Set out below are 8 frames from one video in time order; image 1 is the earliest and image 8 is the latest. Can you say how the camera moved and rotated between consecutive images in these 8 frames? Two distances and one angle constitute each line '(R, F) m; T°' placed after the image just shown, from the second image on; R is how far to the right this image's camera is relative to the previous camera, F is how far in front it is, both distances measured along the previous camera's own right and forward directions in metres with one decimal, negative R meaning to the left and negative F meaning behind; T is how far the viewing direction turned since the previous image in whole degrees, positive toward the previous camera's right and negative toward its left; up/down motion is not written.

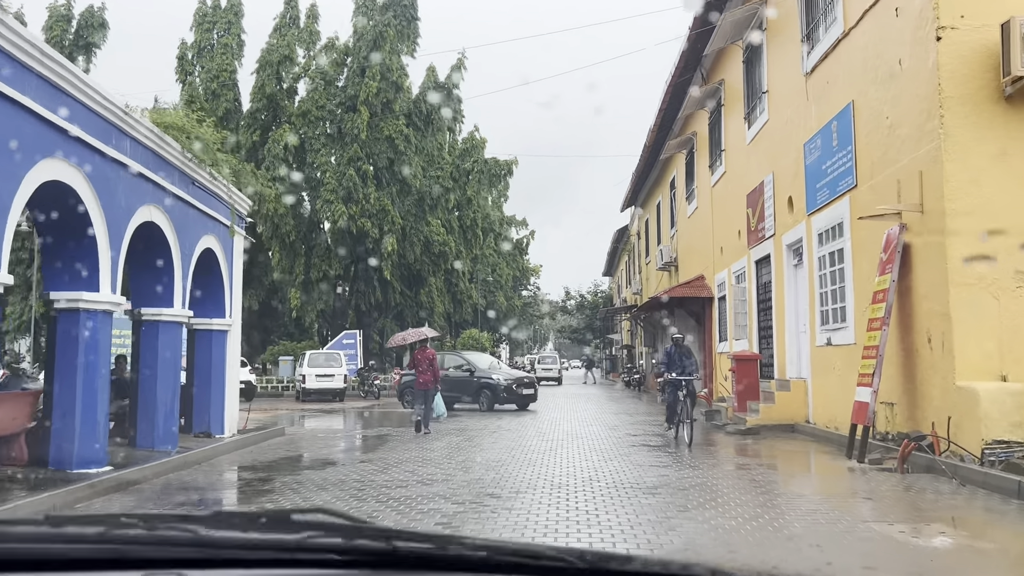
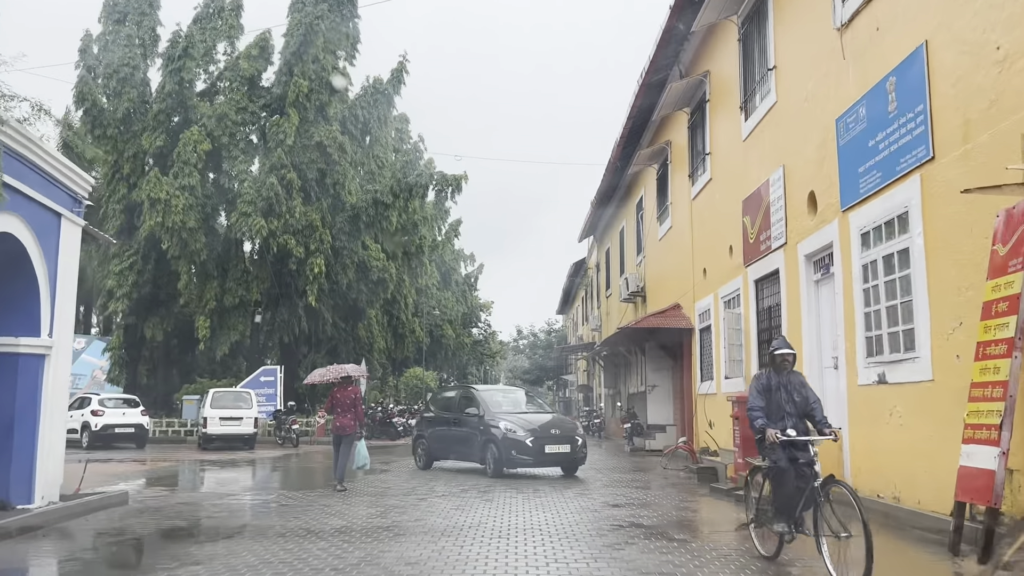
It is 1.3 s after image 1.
(+0.1, +3.3) m; +3°
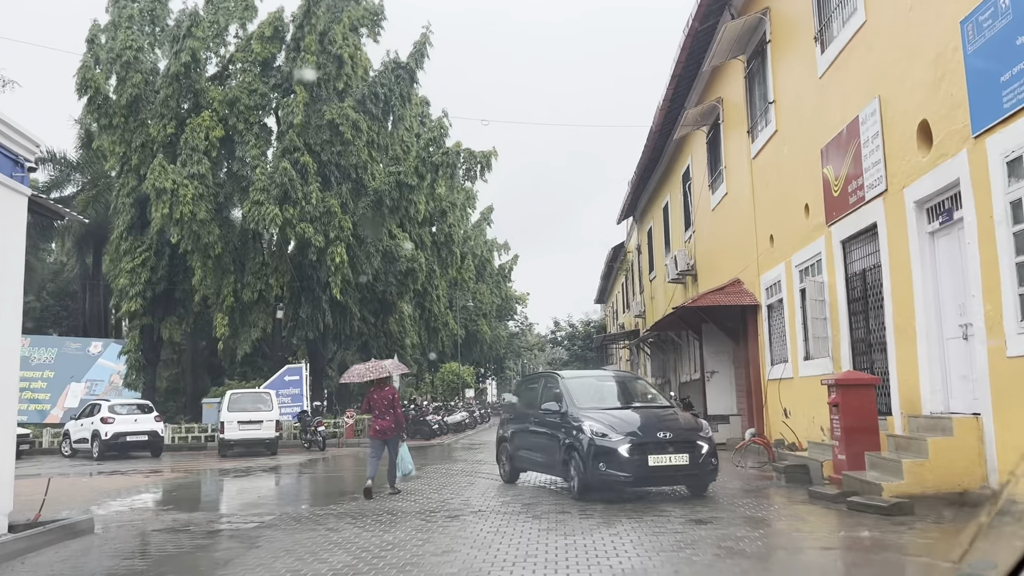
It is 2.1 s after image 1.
(-0.1, +1.9) m; -2°
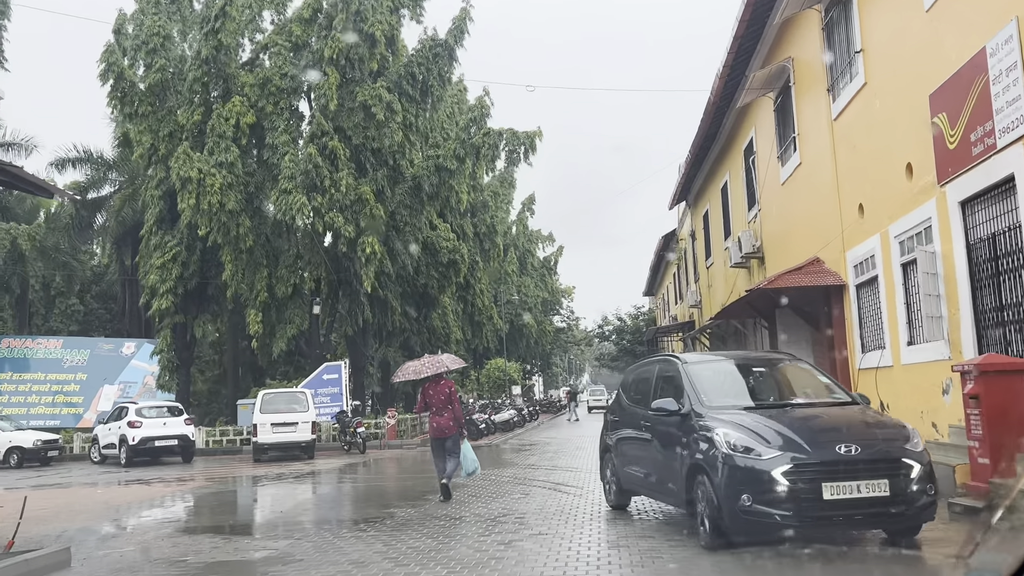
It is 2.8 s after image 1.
(-0.2, +1.5) m; -3°
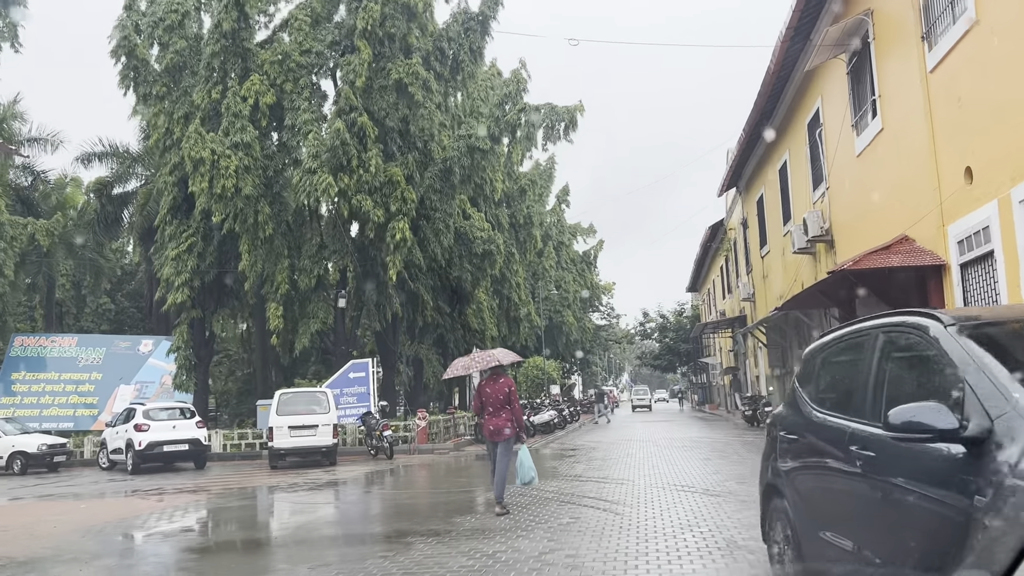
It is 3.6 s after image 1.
(-0.1, +1.8) m; -3°
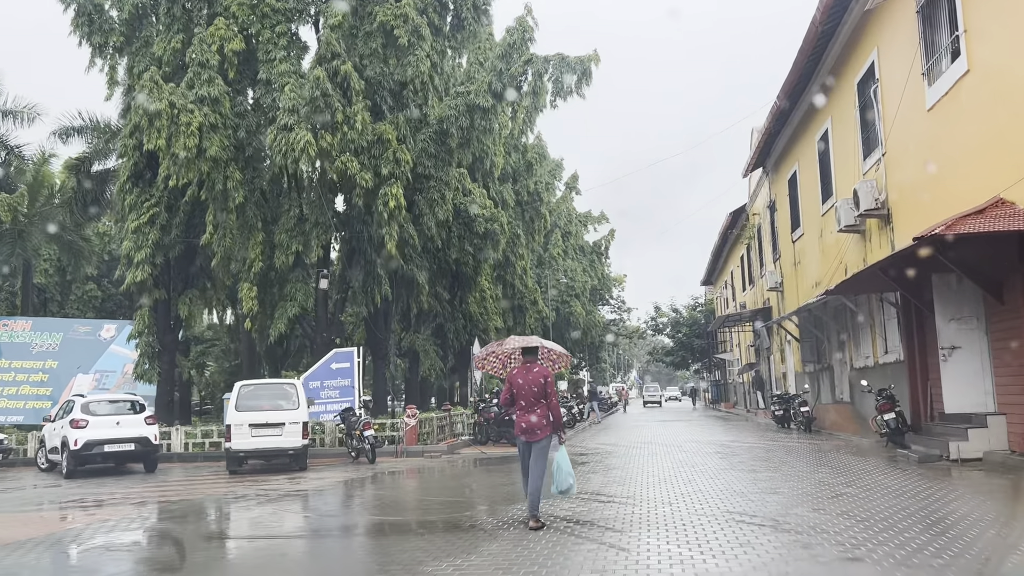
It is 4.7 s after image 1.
(+0.1, +2.4) m; -1°
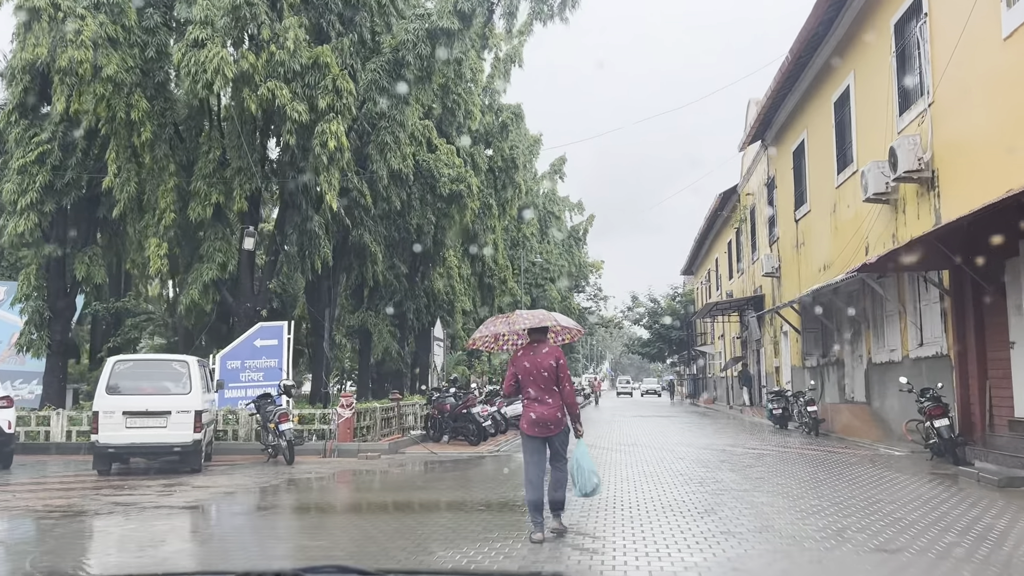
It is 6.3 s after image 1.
(+0.2, +2.9) m; +2°
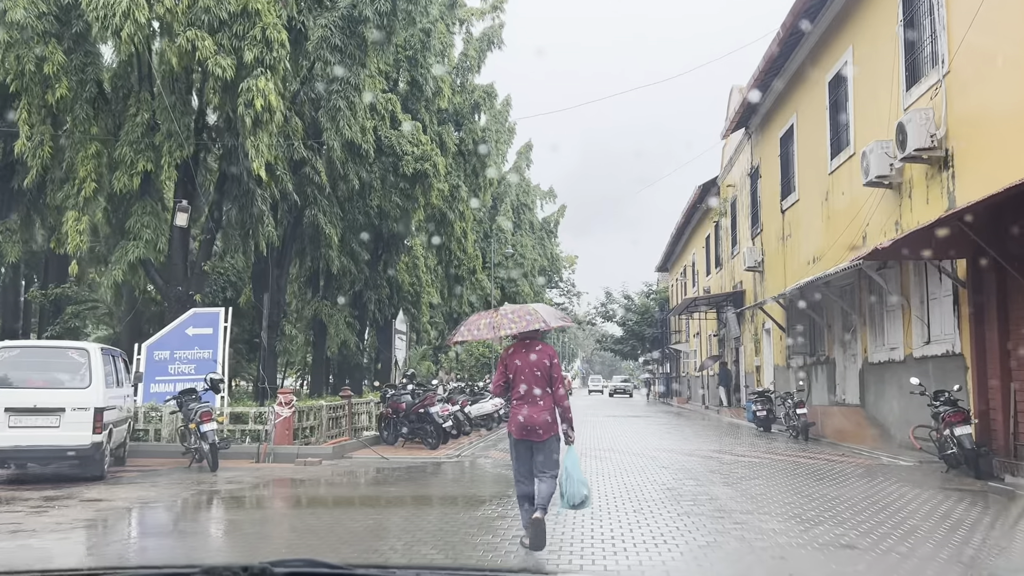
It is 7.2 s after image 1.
(+0.1, +1.5) m; +2°
